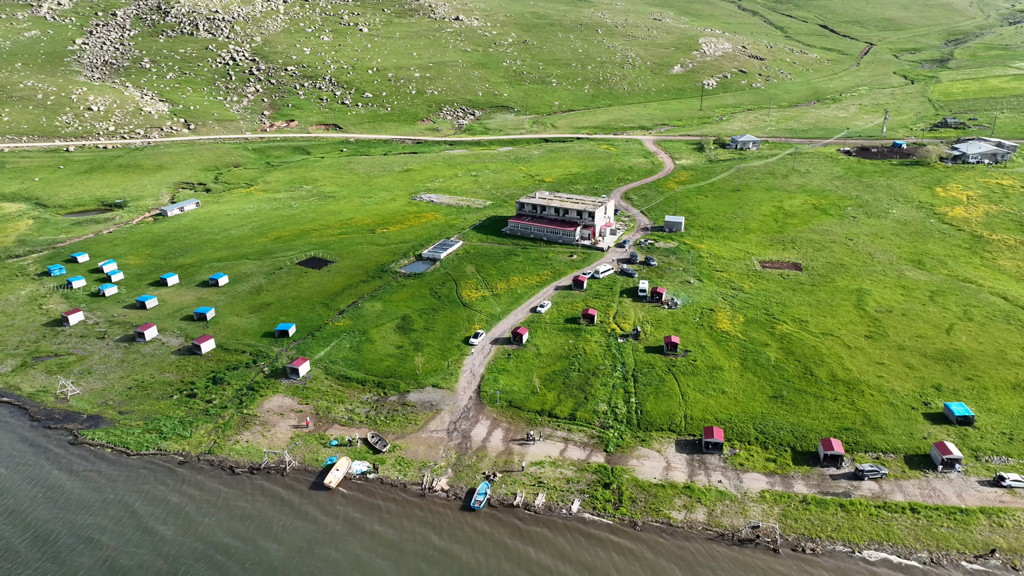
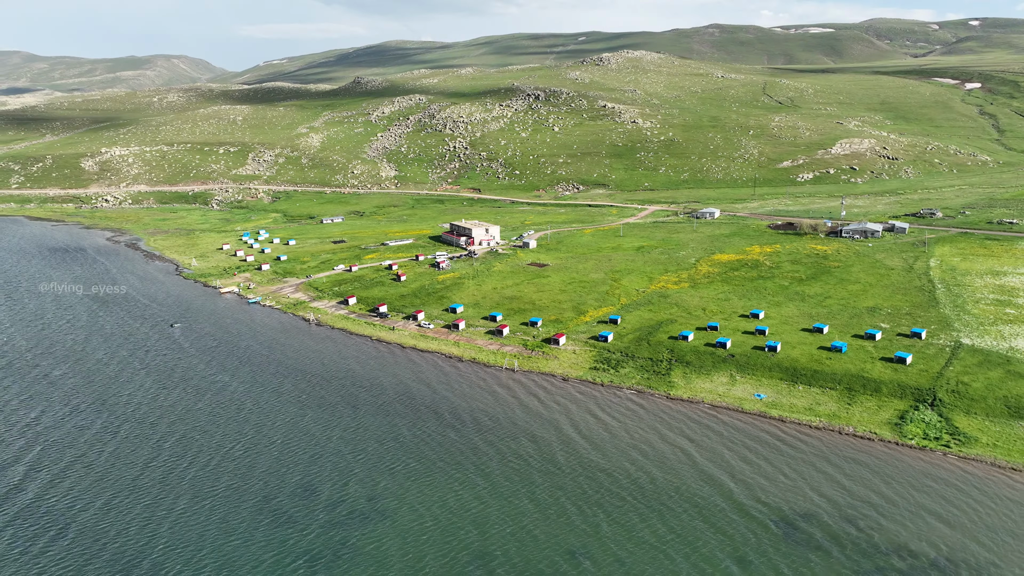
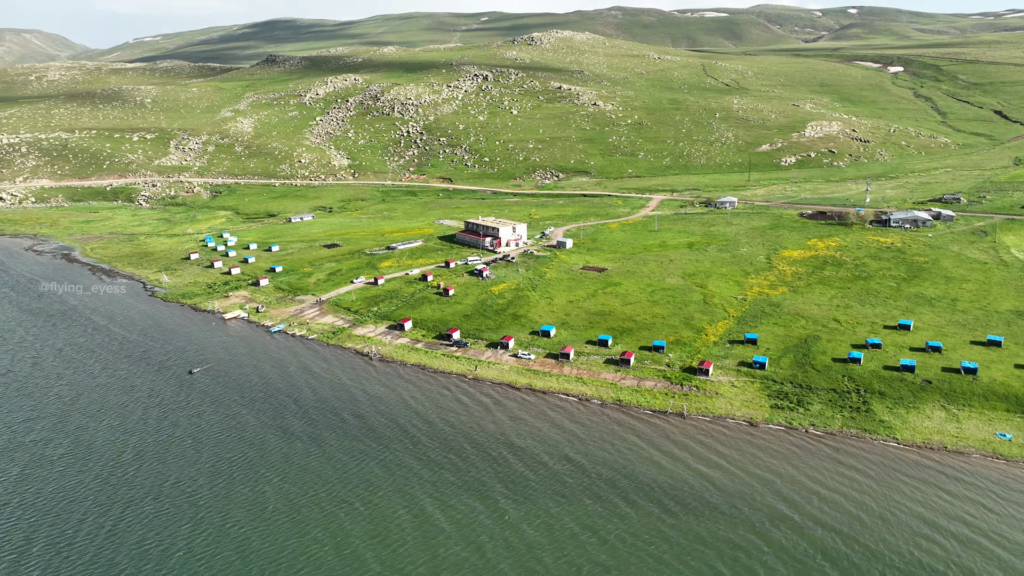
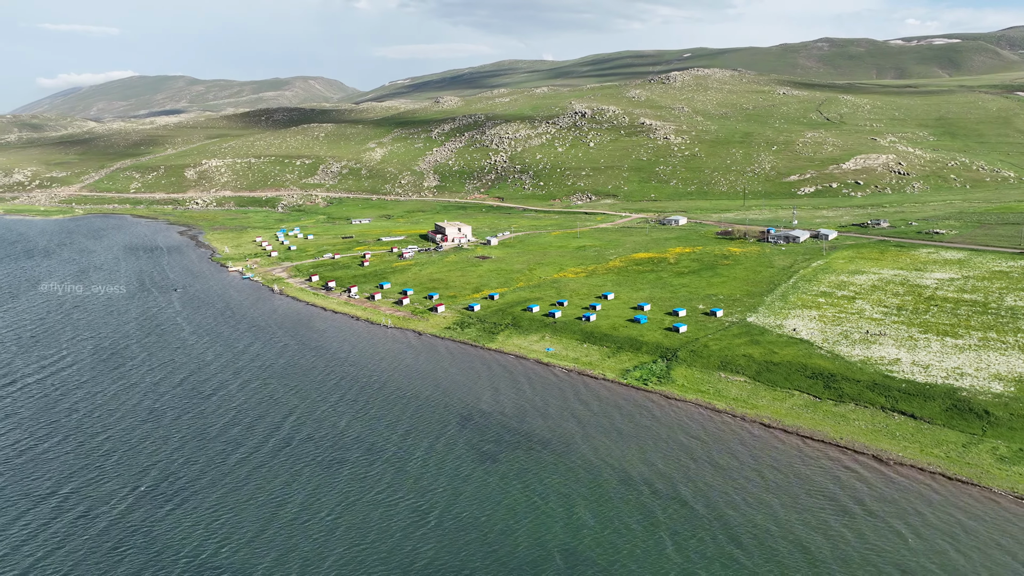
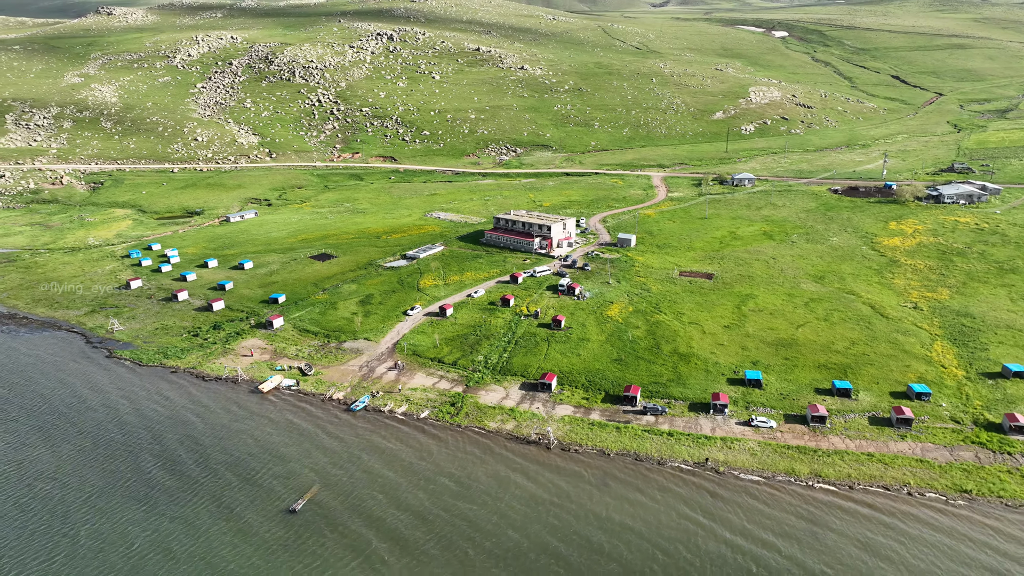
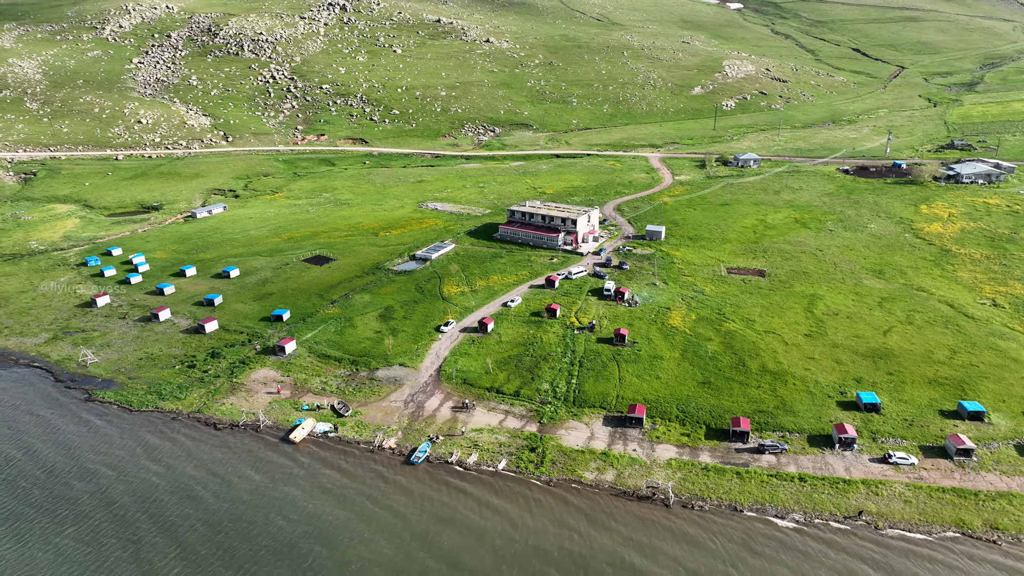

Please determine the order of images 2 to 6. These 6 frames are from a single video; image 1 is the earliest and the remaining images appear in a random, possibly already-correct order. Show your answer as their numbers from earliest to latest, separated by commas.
6, 5, 3, 2, 4
